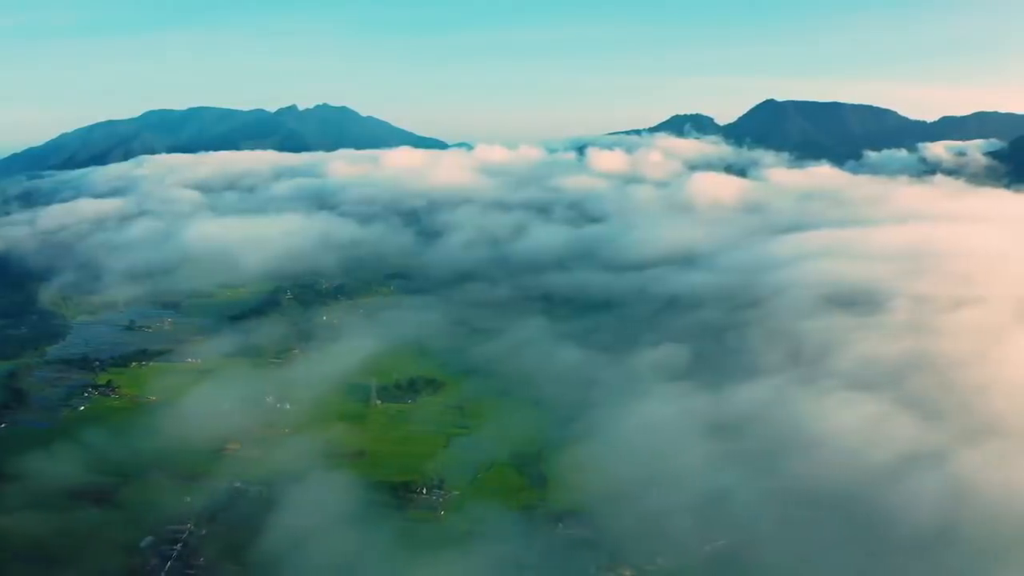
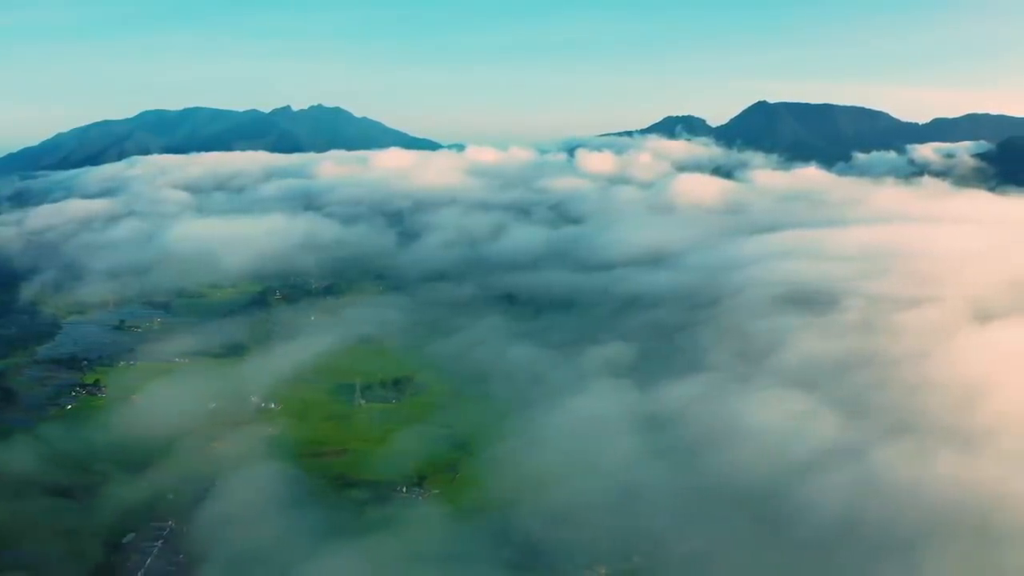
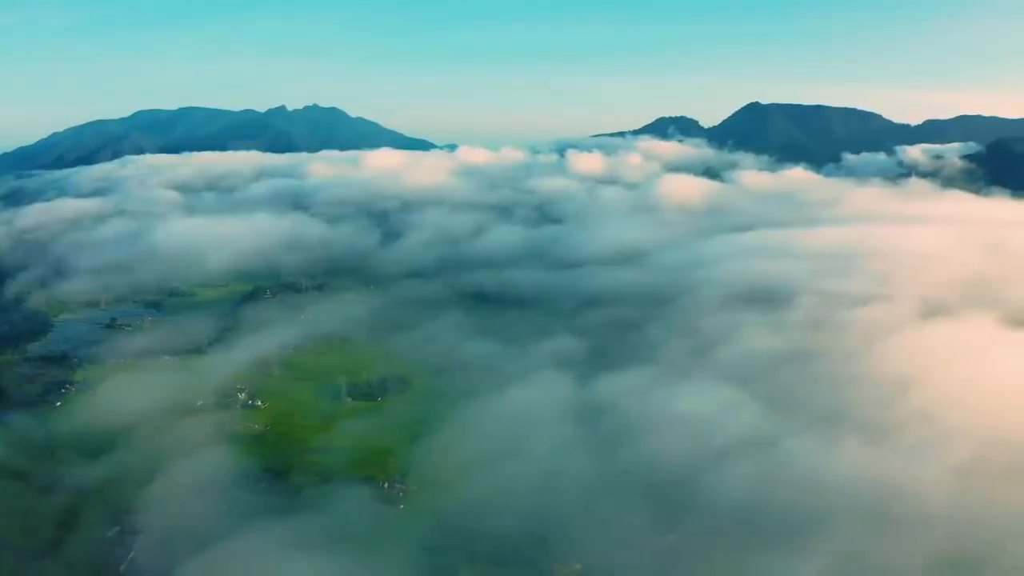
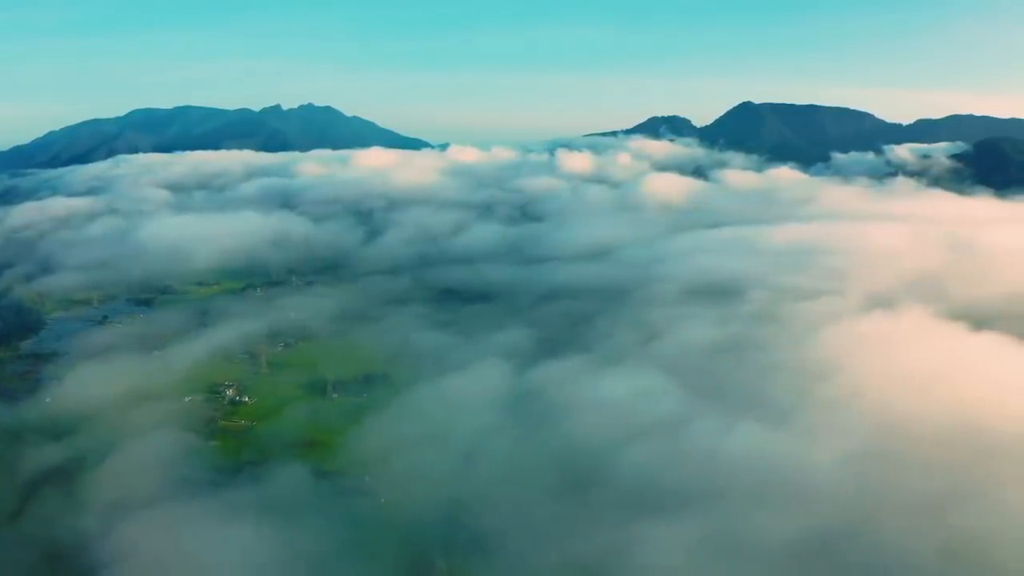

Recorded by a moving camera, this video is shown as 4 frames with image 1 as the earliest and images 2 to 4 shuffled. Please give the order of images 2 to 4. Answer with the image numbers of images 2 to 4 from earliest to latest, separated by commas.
2, 3, 4
